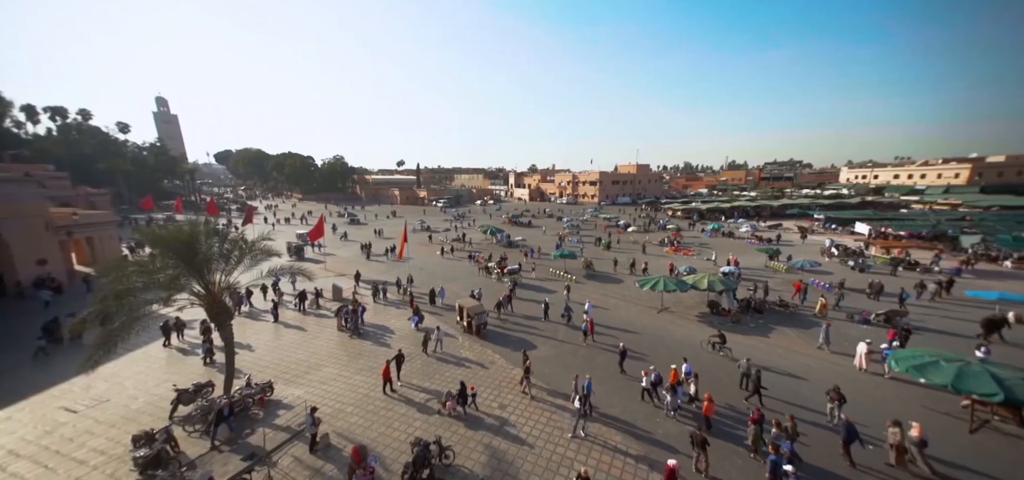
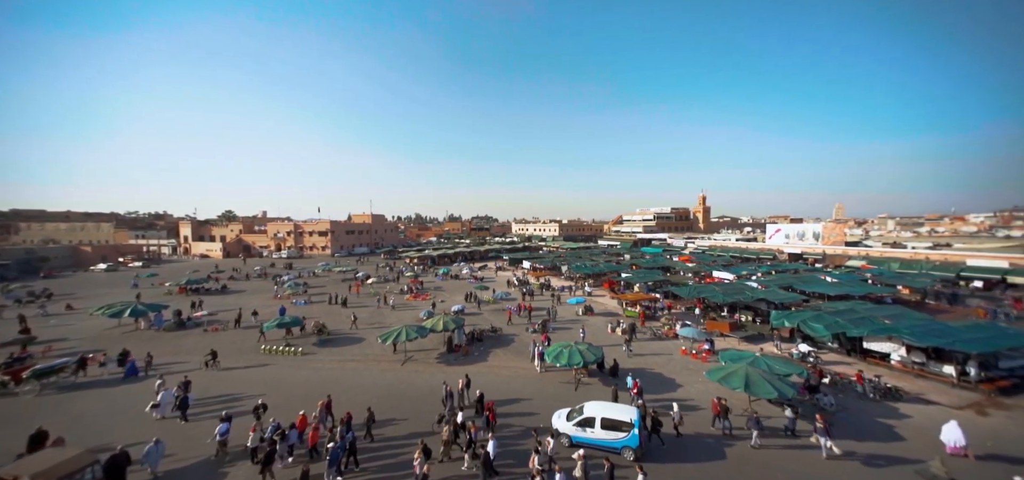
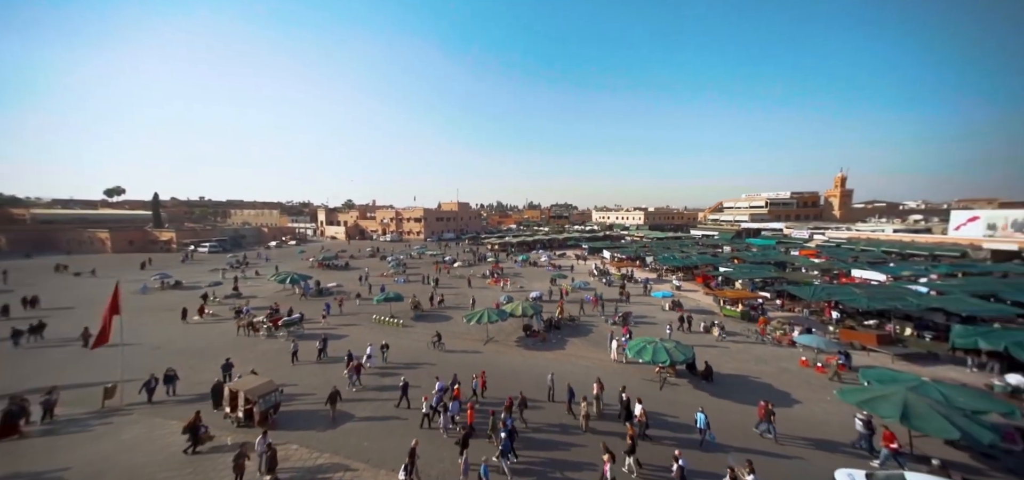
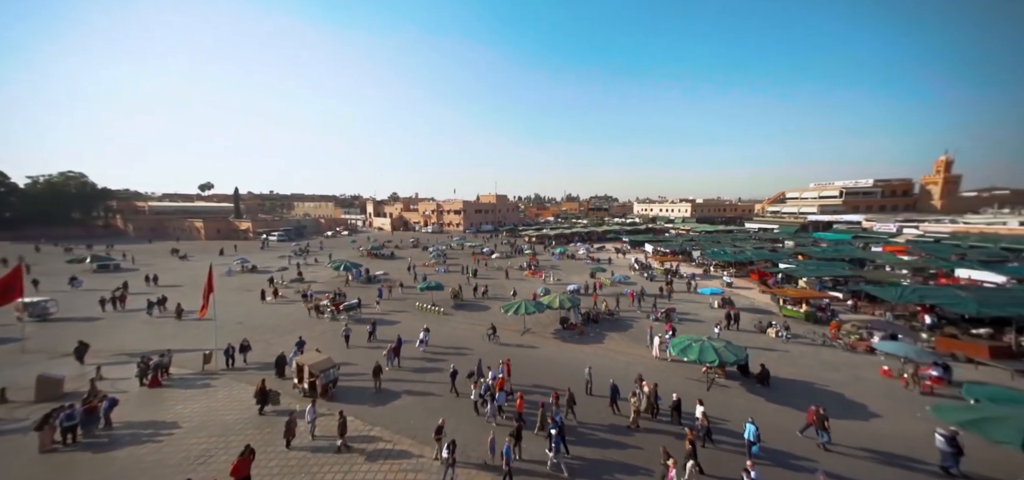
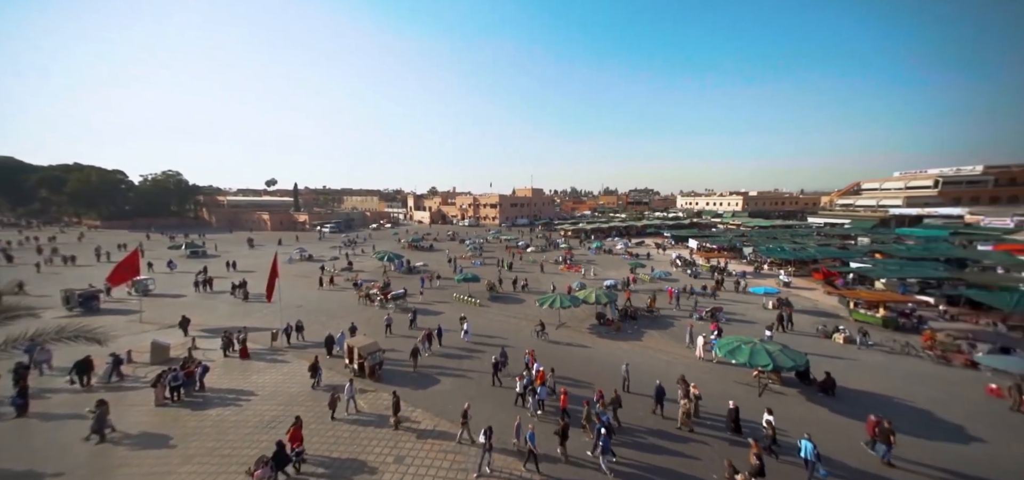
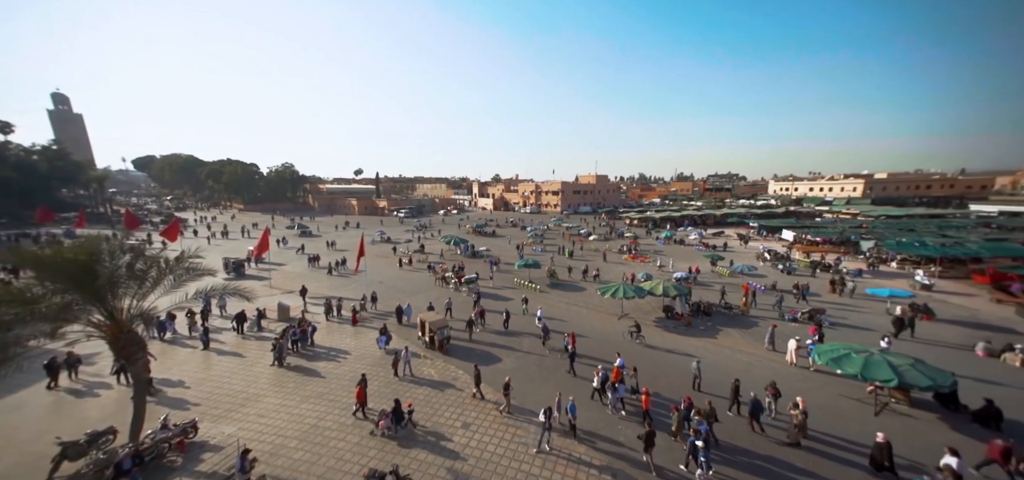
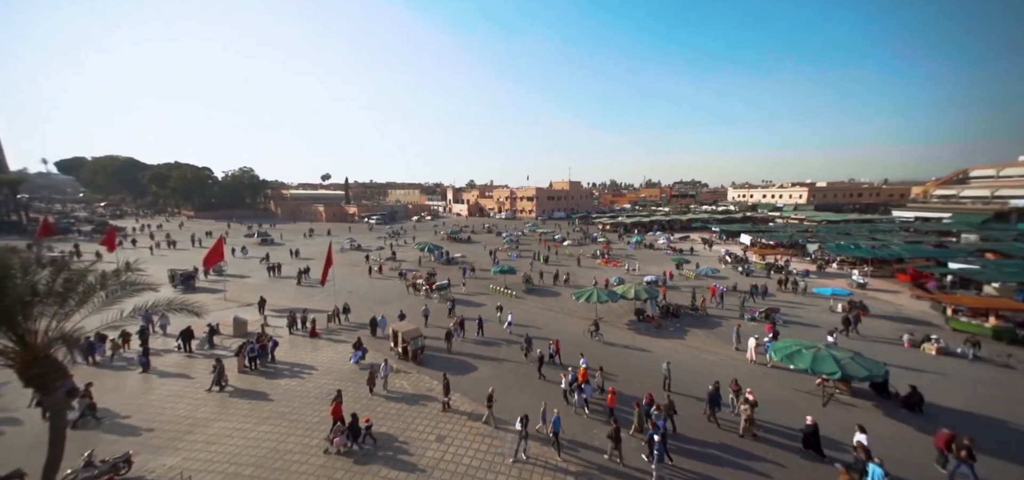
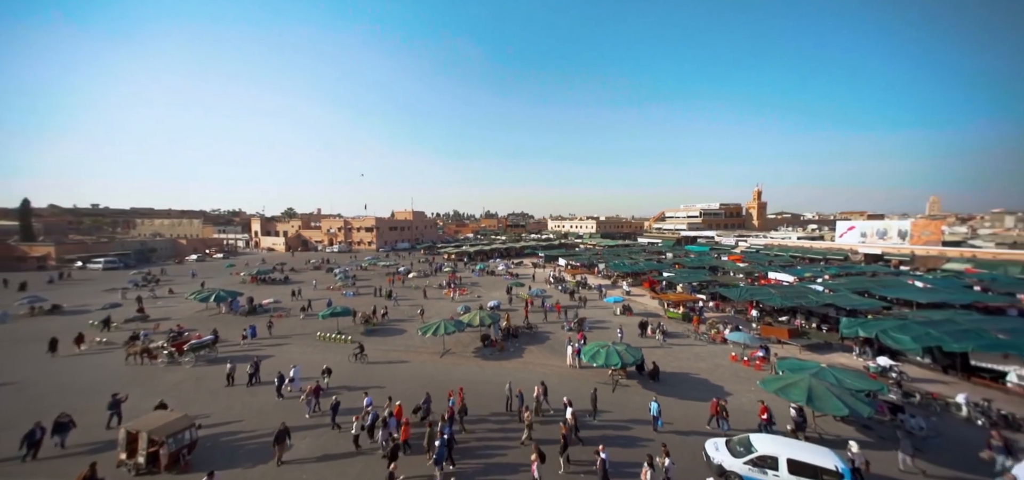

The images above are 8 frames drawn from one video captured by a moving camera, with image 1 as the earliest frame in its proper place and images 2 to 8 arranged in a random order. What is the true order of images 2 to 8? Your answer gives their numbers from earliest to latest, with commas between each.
6, 7, 5, 4, 3, 8, 2
